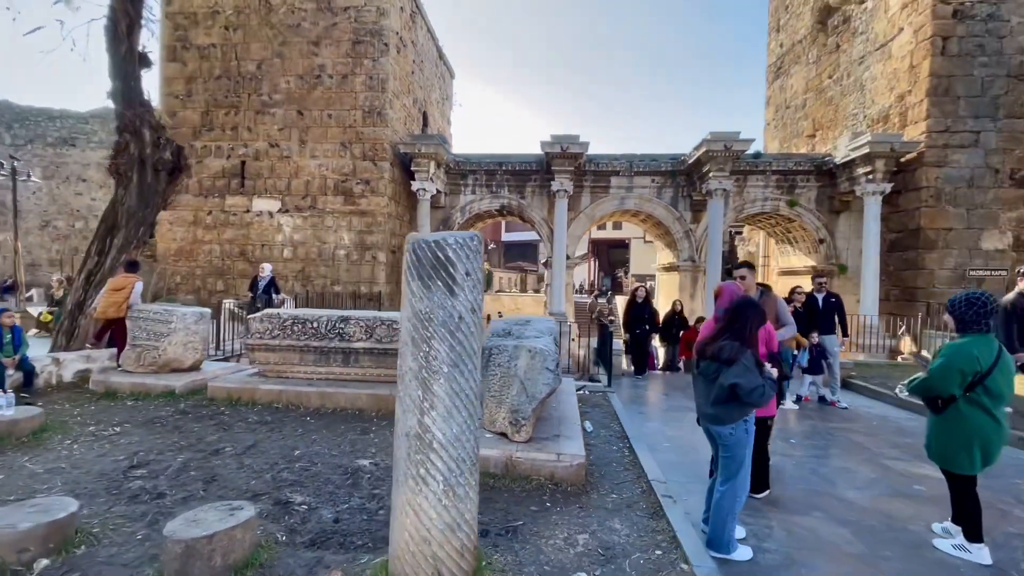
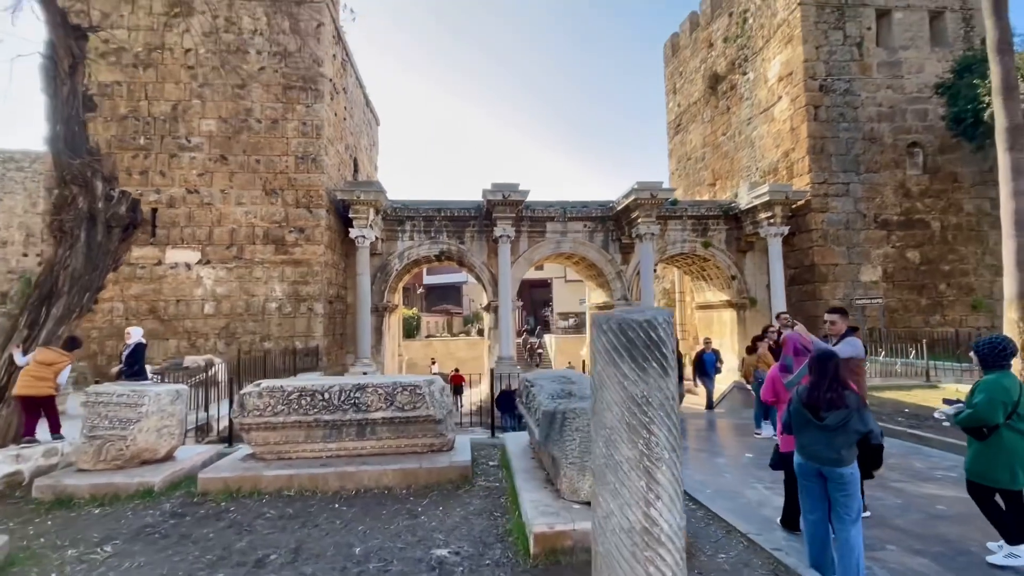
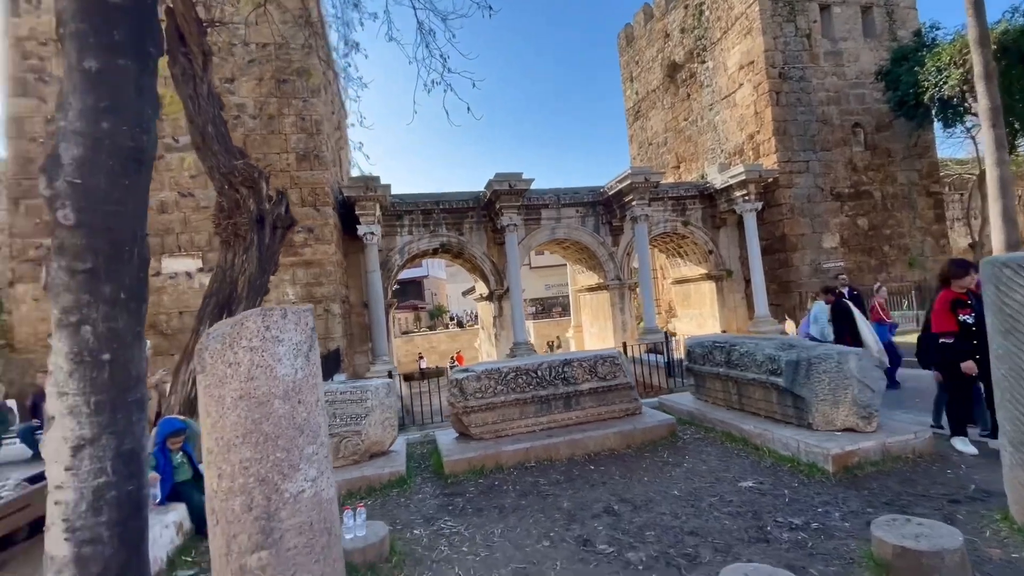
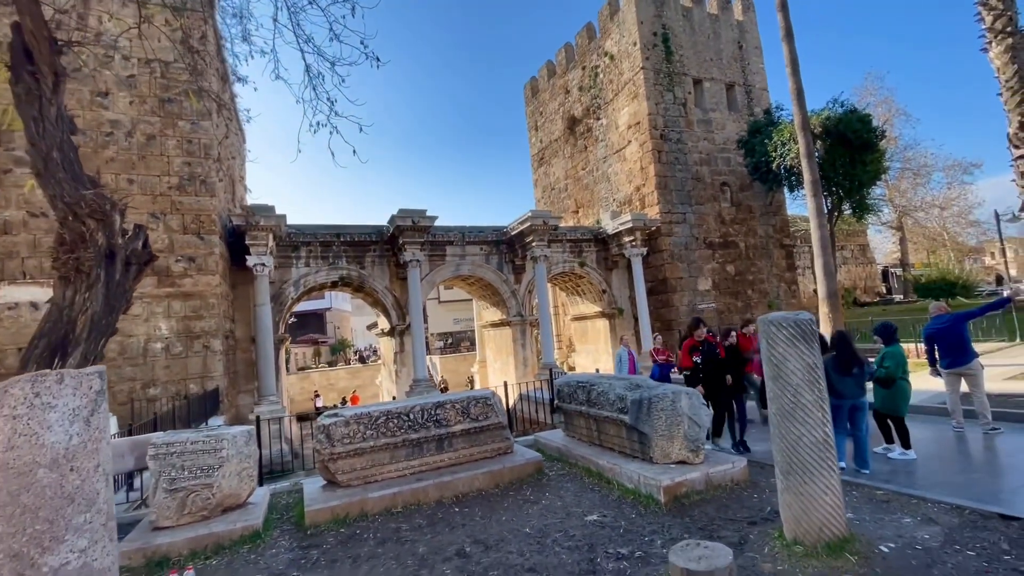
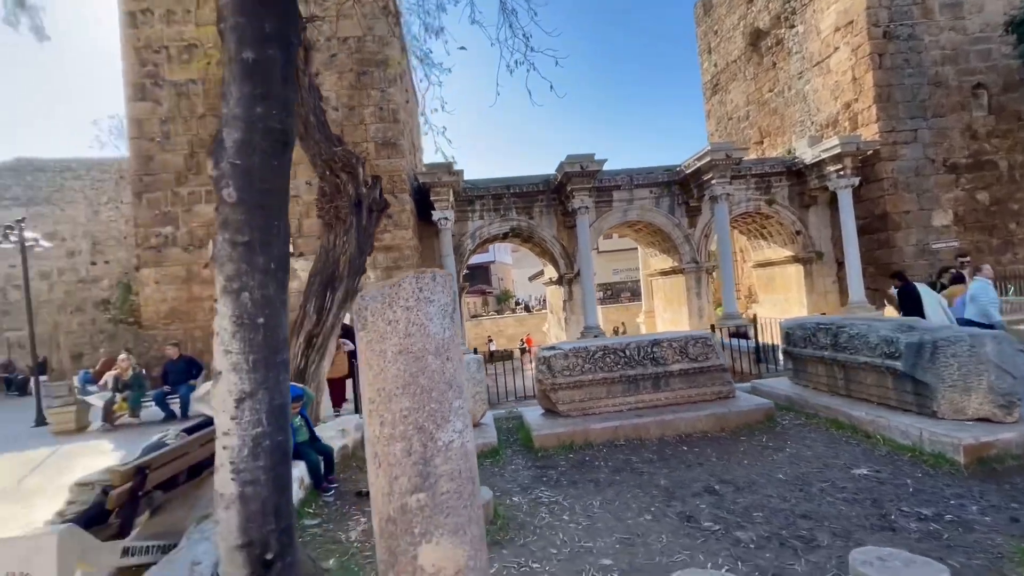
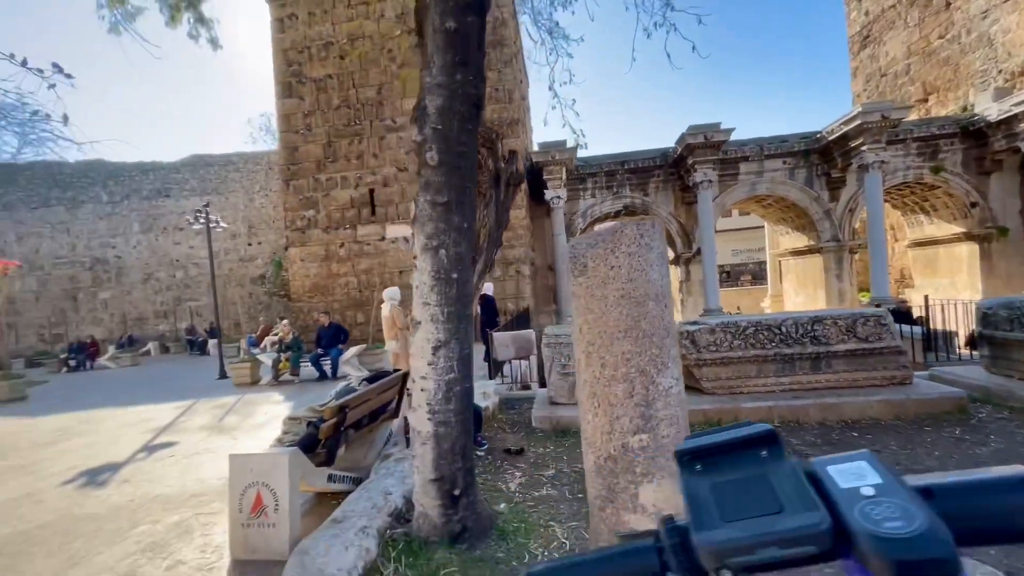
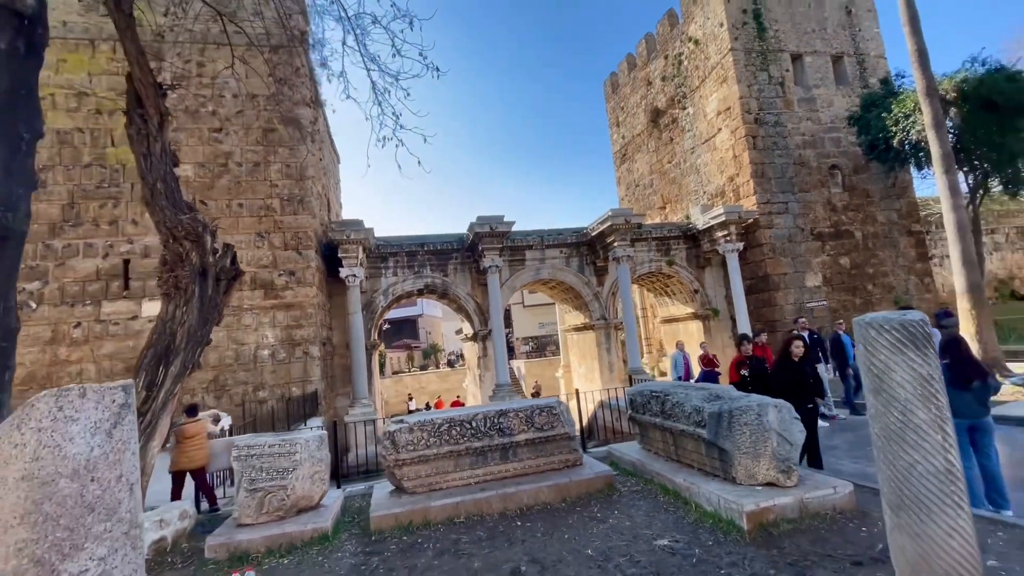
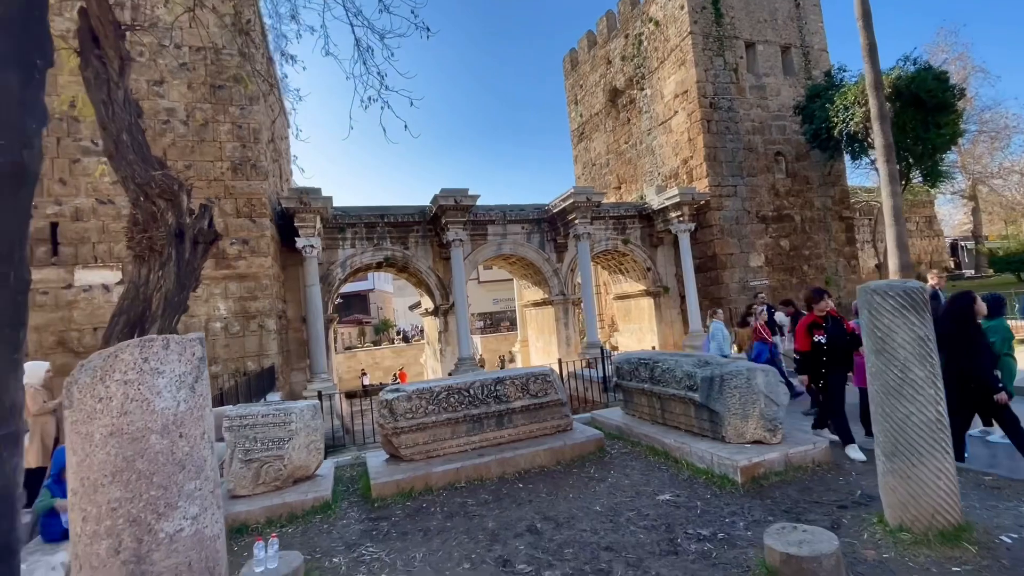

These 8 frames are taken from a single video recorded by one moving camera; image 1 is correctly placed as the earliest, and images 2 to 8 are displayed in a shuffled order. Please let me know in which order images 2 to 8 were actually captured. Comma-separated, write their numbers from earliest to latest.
2, 7, 4, 8, 3, 5, 6
